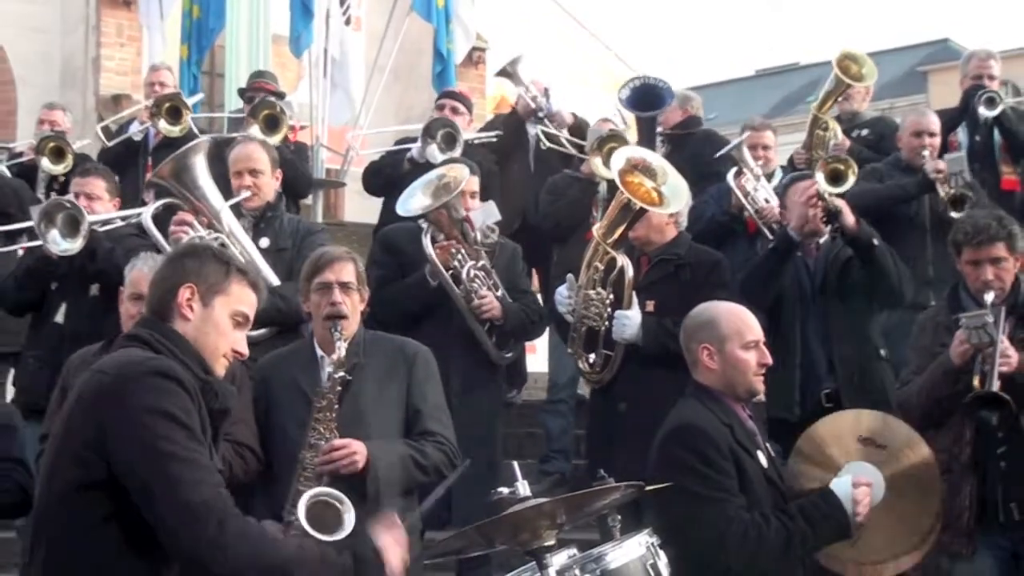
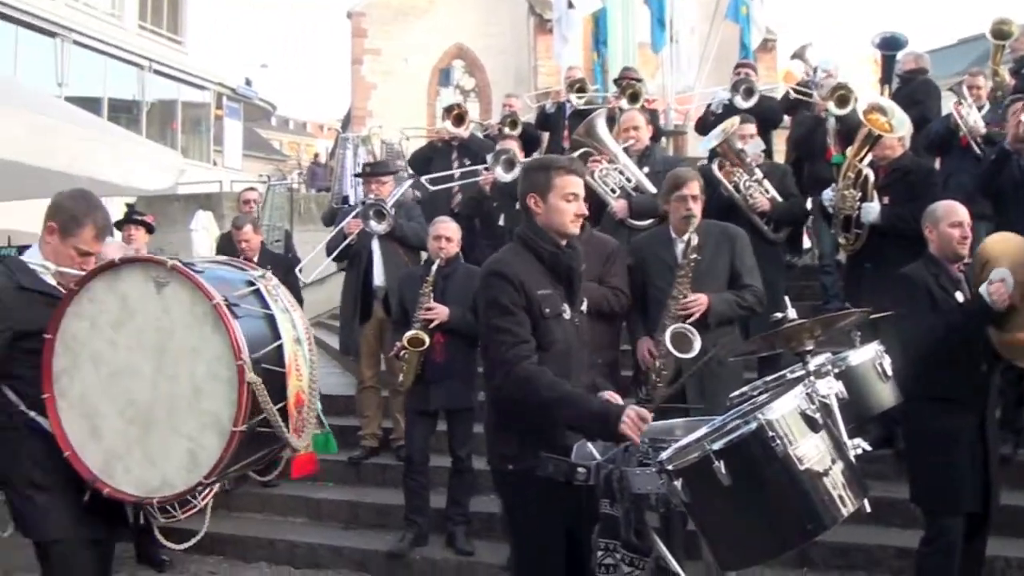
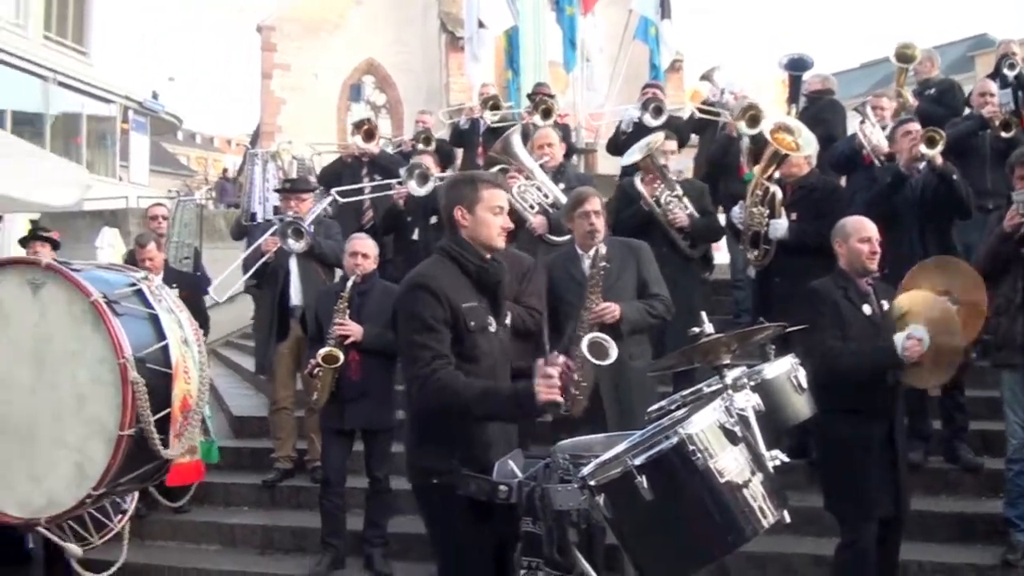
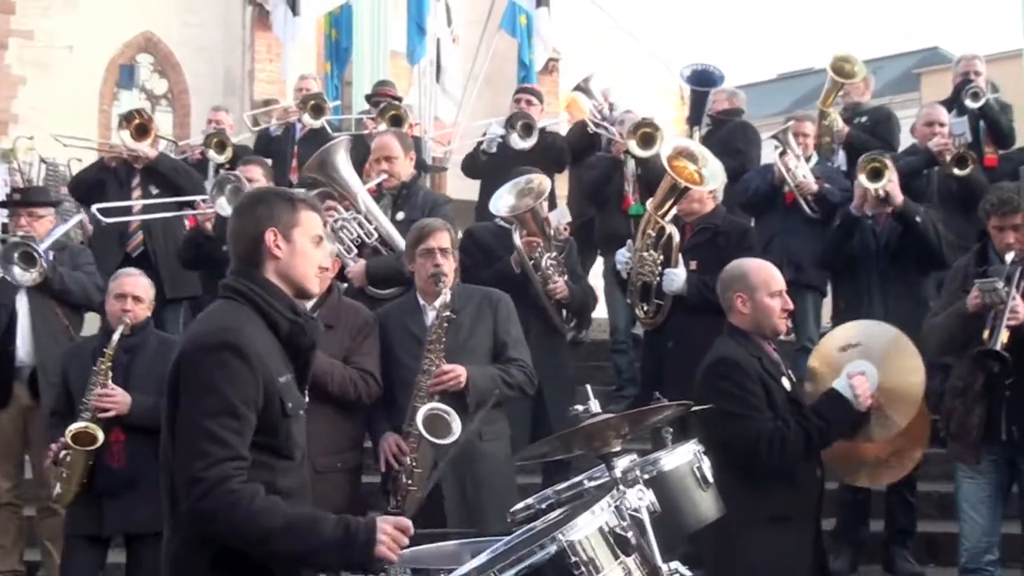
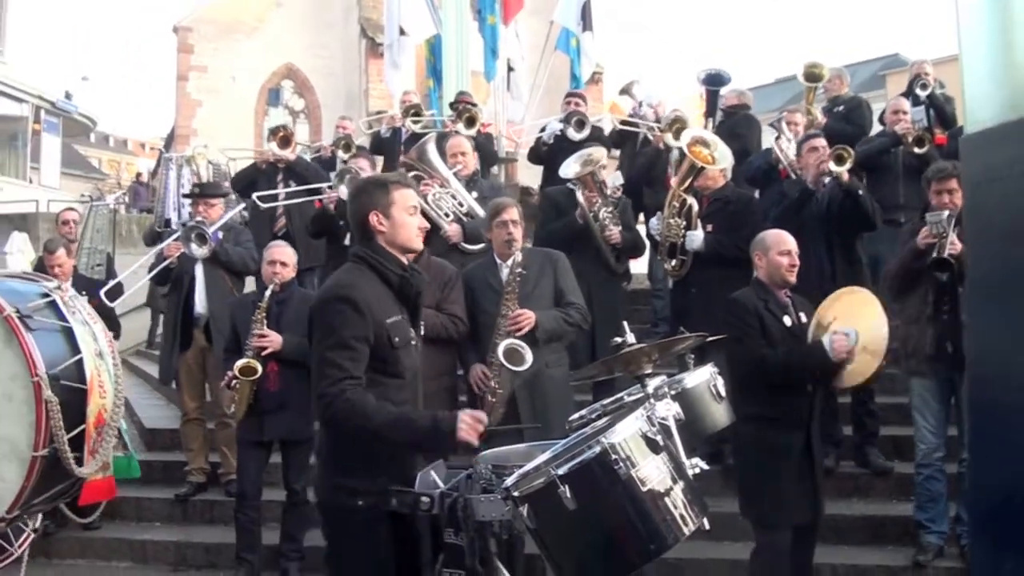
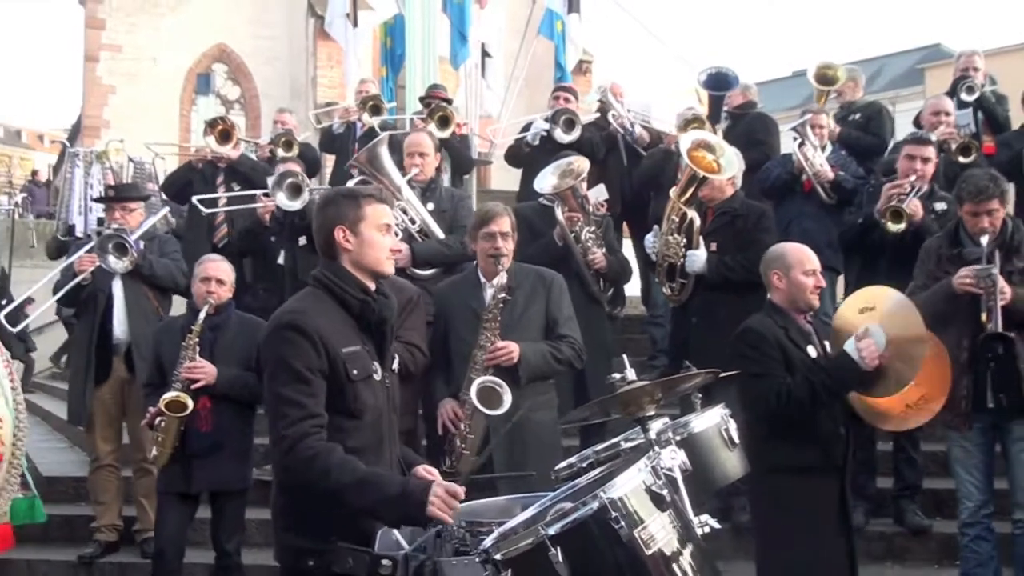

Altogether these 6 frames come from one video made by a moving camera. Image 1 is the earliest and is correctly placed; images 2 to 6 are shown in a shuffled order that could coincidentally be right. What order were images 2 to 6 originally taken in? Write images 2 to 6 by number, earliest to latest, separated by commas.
4, 6, 5, 3, 2
